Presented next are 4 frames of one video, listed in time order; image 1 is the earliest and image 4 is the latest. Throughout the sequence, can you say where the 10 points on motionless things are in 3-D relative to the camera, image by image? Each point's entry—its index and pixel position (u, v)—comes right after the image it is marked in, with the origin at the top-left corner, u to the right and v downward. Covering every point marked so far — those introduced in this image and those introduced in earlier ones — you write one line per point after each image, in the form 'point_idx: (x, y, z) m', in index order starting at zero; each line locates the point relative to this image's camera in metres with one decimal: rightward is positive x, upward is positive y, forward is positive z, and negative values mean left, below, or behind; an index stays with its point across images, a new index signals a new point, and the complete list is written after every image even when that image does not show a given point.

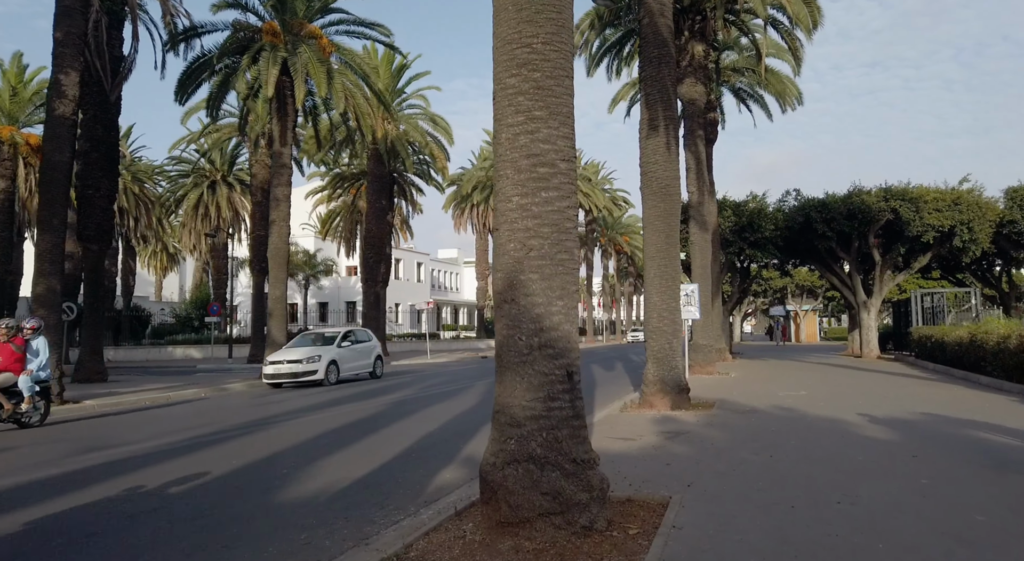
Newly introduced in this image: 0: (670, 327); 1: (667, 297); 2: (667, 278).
0: (+3.1, -1.0, +13.9) m
1: (+3.1, -0.3, +13.9) m
2: (+3.1, 0.0, +13.9) m
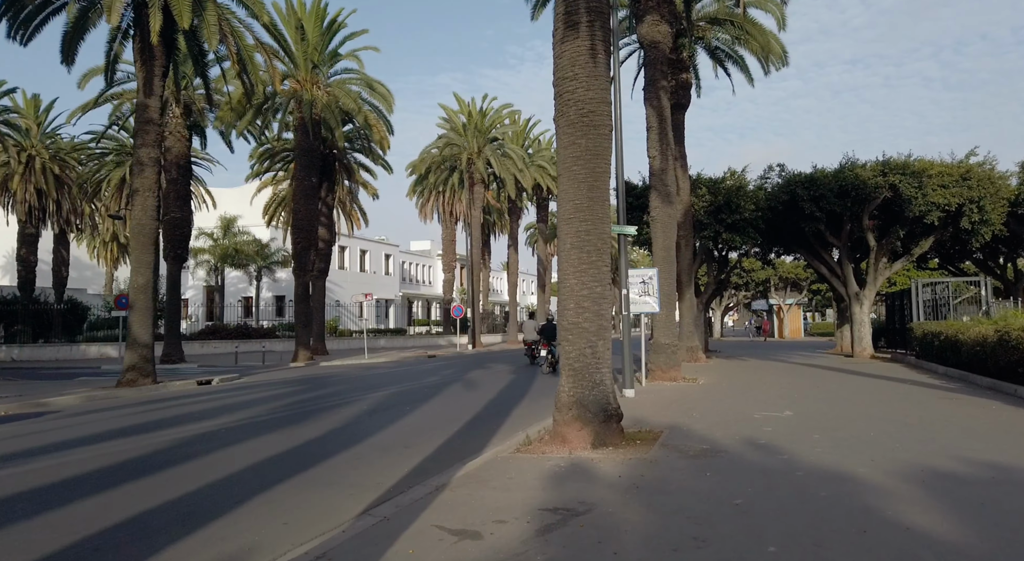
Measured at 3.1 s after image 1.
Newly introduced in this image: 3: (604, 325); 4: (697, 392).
0: (+1.1, -0.6, +9.3) m
1: (+1.0, +0.1, +9.3) m
2: (+1.1, +0.4, +9.3) m
3: (+1.2, -0.6, +9.4) m
4: (+4.4, -2.7, +16.4) m
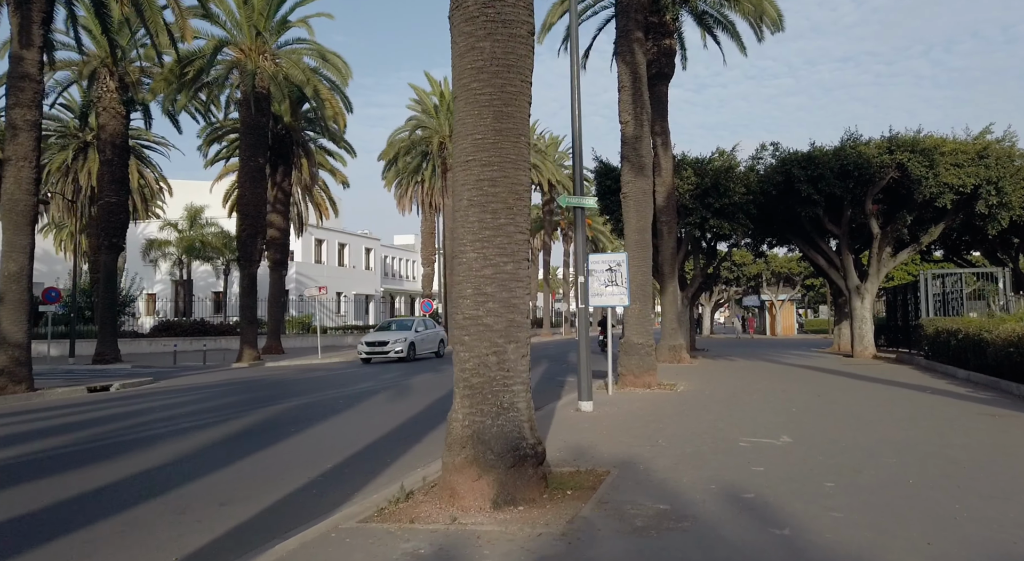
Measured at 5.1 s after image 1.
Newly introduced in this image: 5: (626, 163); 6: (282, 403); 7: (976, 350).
0: (-0.1, -0.4, +6.2) m
1: (-0.2, +0.3, +6.2) m
2: (-0.1, +0.6, +6.2) m
3: (0.0, -0.4, +6.3) m
4: (+3.1, -2.4, +13.4) m
5: (+2.9, +2.9, +17.2) m
6: (-4.8, -2.5, +14.4) m
7: (+11.6, -1.7, +17.3) m
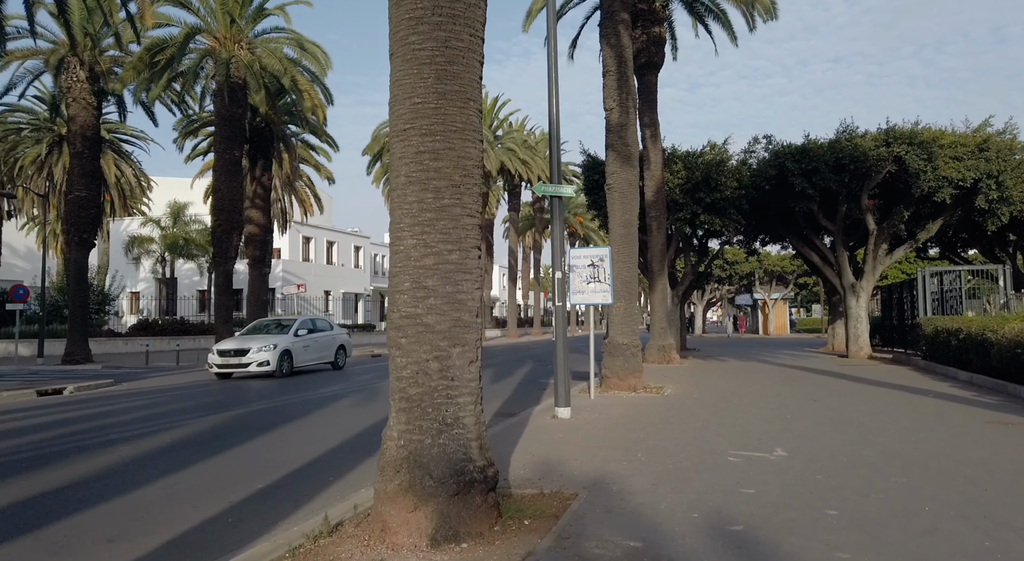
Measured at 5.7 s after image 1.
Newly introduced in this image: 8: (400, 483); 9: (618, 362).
0: (-0.5, -0.3, +5.2) m
1: (-0.6, +0.4, +5.2) m
2: (-0.6, +0.7, +5.2) m
3: (-0.4, -0.3, +5.3) m
4: (+2.6, -2.3, +12.4) m
5: (+2.3, +3.0, +16.3) m
6: (-5.3, -2.5, +13.3) m
7: (+11.1, -1.7, +16.4) m
8: (-0.8, -1.5, +5.0) m
9: (+2.4, -1.9, +15.7) m
